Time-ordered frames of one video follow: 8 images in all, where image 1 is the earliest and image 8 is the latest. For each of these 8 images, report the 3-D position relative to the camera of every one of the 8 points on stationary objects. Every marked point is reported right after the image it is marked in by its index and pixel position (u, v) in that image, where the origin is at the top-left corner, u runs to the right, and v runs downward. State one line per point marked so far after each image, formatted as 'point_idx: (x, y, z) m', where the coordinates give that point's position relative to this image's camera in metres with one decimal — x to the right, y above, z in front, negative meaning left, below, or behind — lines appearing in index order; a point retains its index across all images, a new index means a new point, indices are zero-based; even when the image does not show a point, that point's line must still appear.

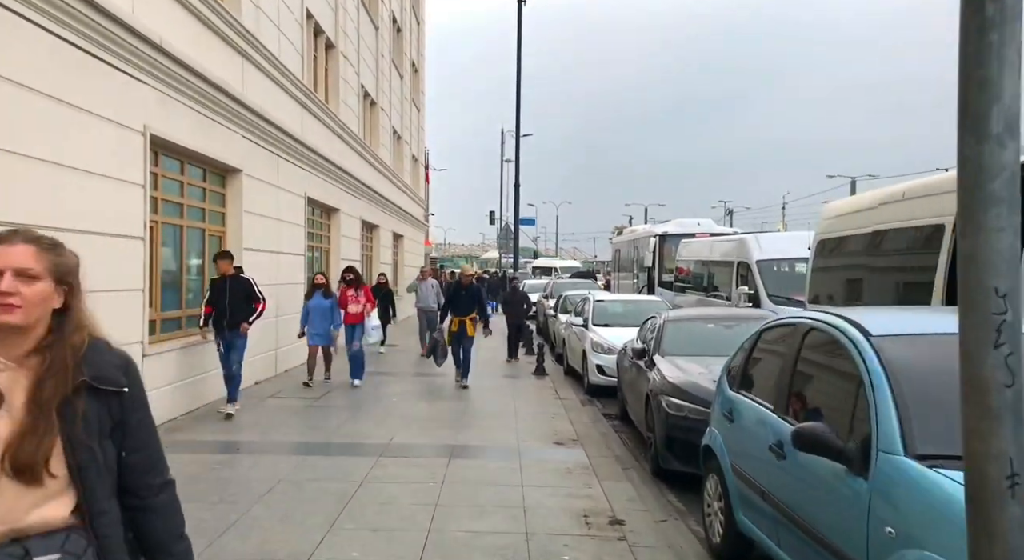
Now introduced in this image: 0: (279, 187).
0: (-4.0, +1.6, +11.9) m
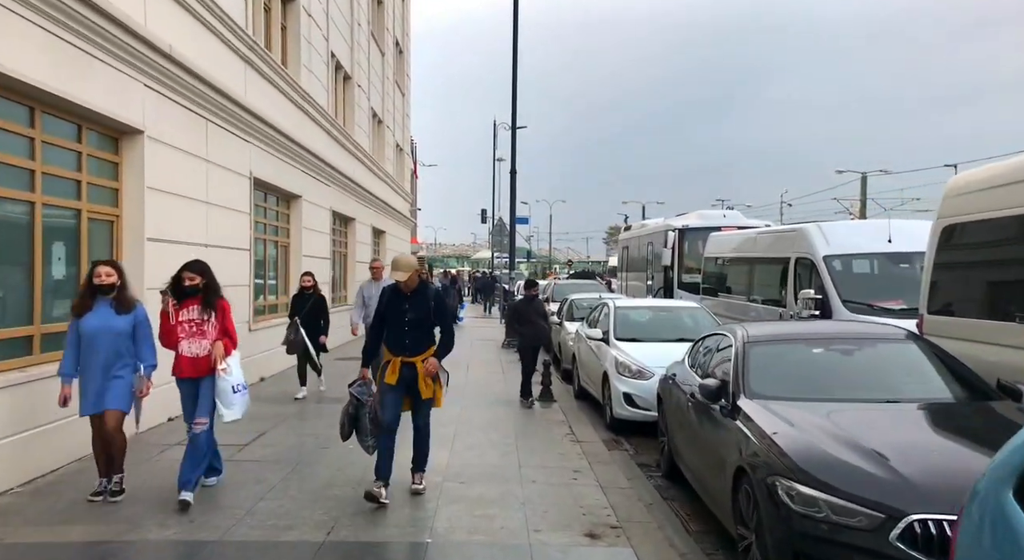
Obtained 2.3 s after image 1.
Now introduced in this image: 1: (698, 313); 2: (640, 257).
0: (-4.0, +1.6, +9.2) m
1: (+2.7, -0.5, +10.1) m
2: (+3.7, +0.7, +19.9) m
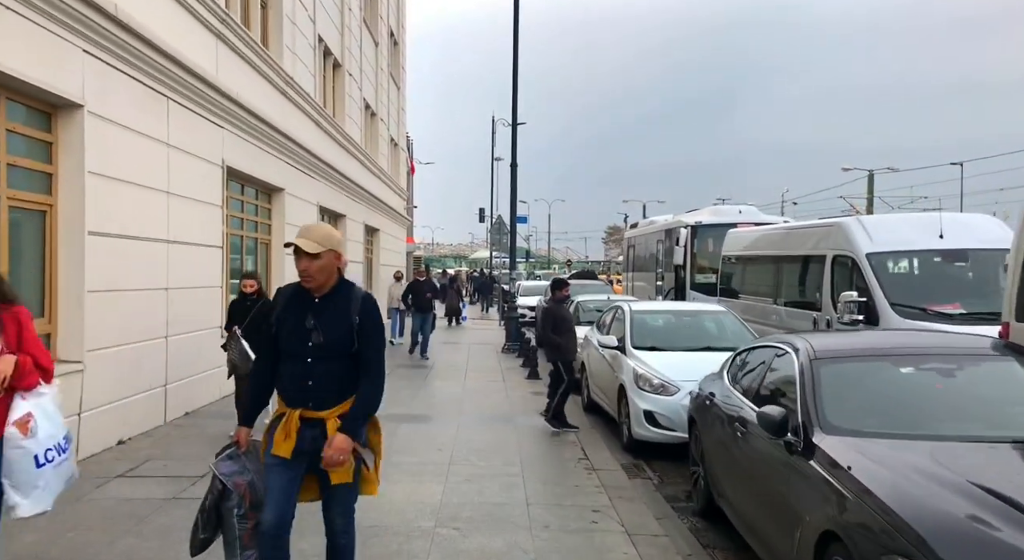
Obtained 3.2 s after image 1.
0: (-4.0, +1.6, +8.1) m
1: (+2.8, -0.5, +9.0) m
2: (+3.7, +0.6, +18.8) m
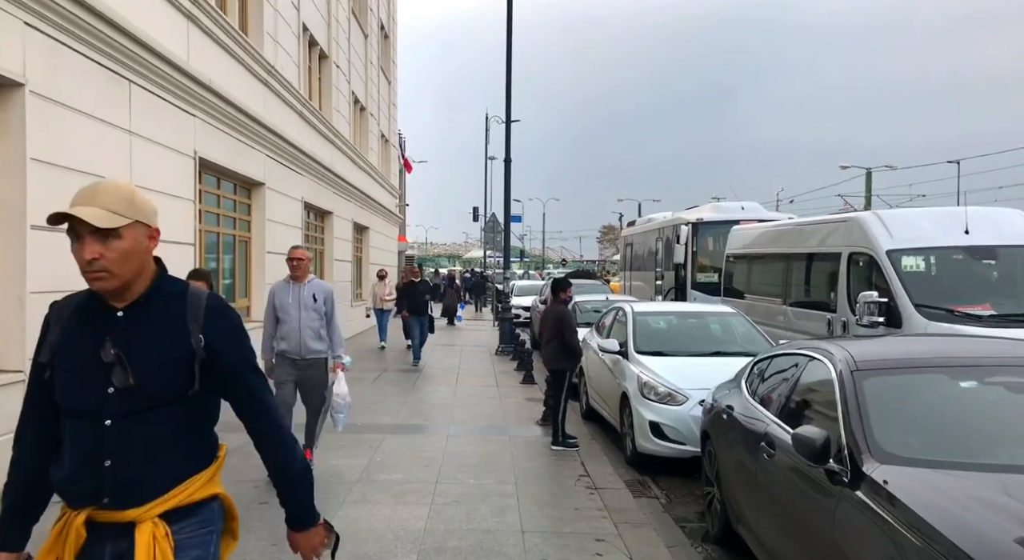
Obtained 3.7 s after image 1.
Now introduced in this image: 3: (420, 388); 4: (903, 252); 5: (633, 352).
0: (-4.1, +1.6, +7.4) m
1: (+2.7, -0.5, +8.4) m
2: (+3.5, +0.7, +18.2) m
3: (-1.4, -1.7, +10.8) m
4: (+4.4, +0.3, +7.8) m
5: (+1.3, -0.8, +7.6) m
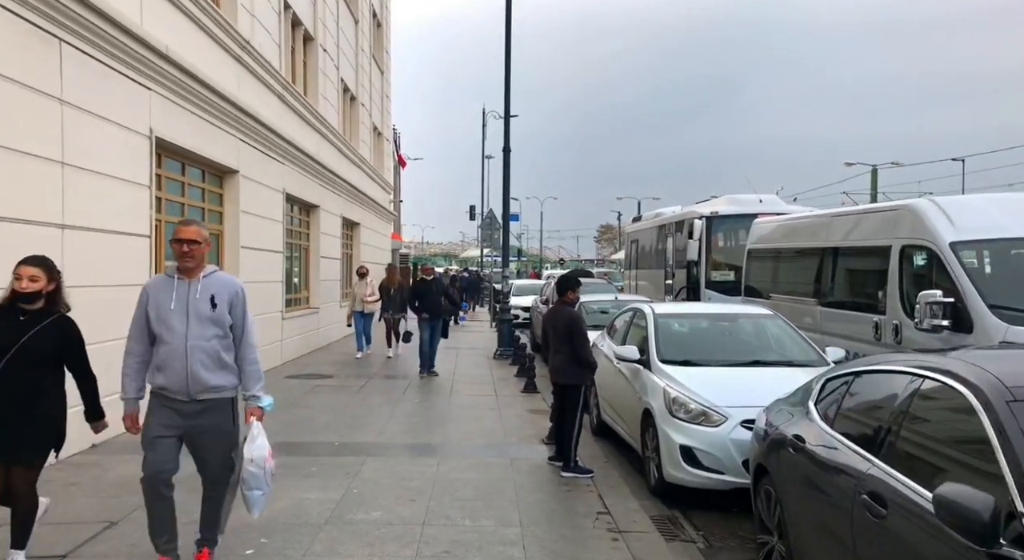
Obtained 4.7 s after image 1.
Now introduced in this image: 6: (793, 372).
0: (-4.0, +1.6, +6.3) m
1: (+2.7, -0.4, +7.3) m
2: (+3.5, +0.7, +17.1) m
3: (-1.4, -1.7, +9.7) m
4: (+4.4, +0.3, +6.7) m
5: (+1.4, -0.8, +6.5) m
6: (+2.5, -0.8, +6.2) m
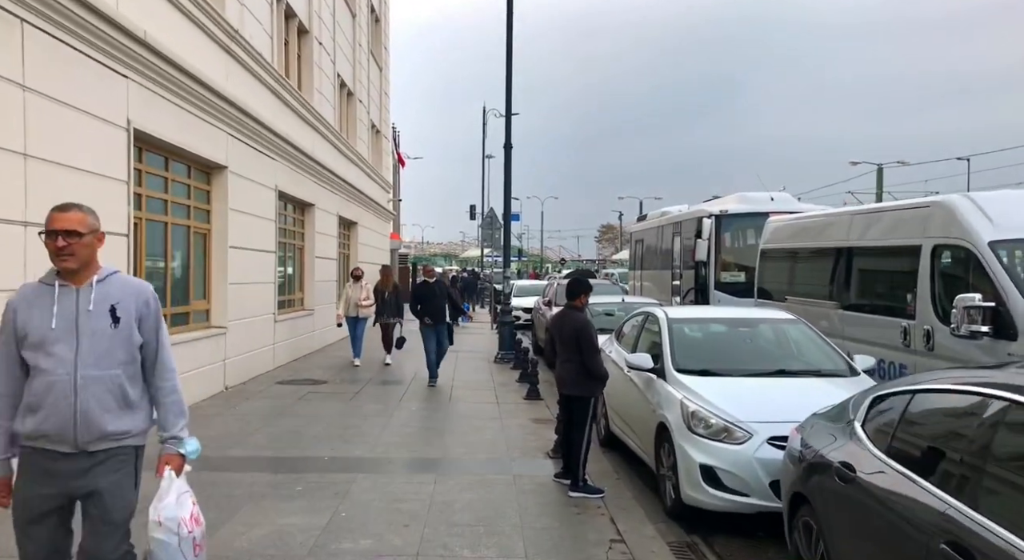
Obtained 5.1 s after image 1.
0: (-4.0, +1.6, +5.8) m
1: (+2.7, -0.5, +6.8) m
2: (+3.5, +0.7, +16.6) m
3: (-1.4, -1.7, +9.2) m
4: (+4.4, +0.3, +6.2) m
5: (+1.4, -0.8, +6.0) m
6: (+2.5, -0.8, +5.6) m
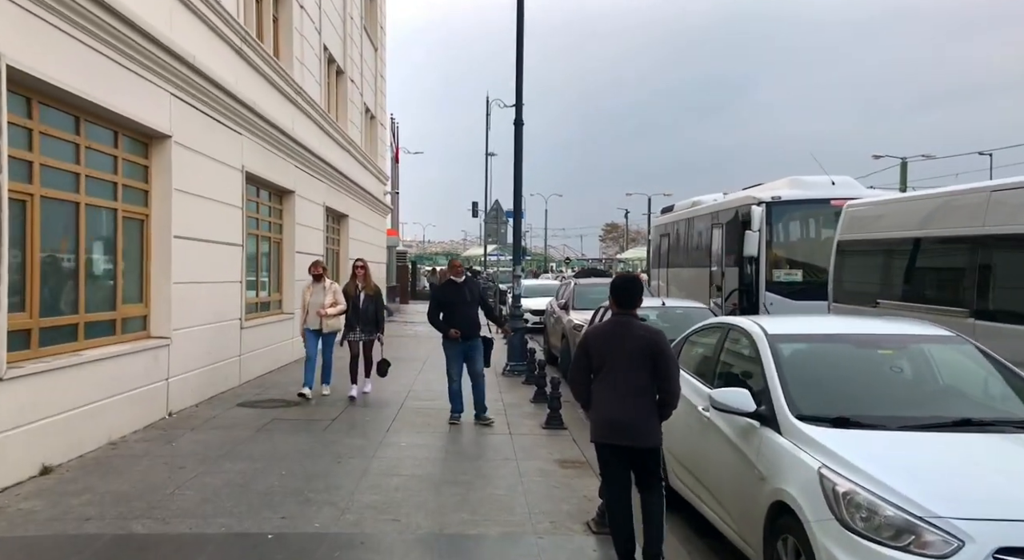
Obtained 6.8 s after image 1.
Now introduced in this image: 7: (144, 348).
0: (-3.8, +1.6, +3.8) m
1: (+2.9, -0.5, +4.7) m
2: (+3.7, +0.7, +14.6) m
3: (-1.2, -1.7, +7.1) m
4: (+4.6, +0.3, +4.1) m
5: (+1.6, -0.8, +3.9) m
6: (+2.7, -0.8, +3.6) m
7: (-4.0, -0.7, +7.6) m
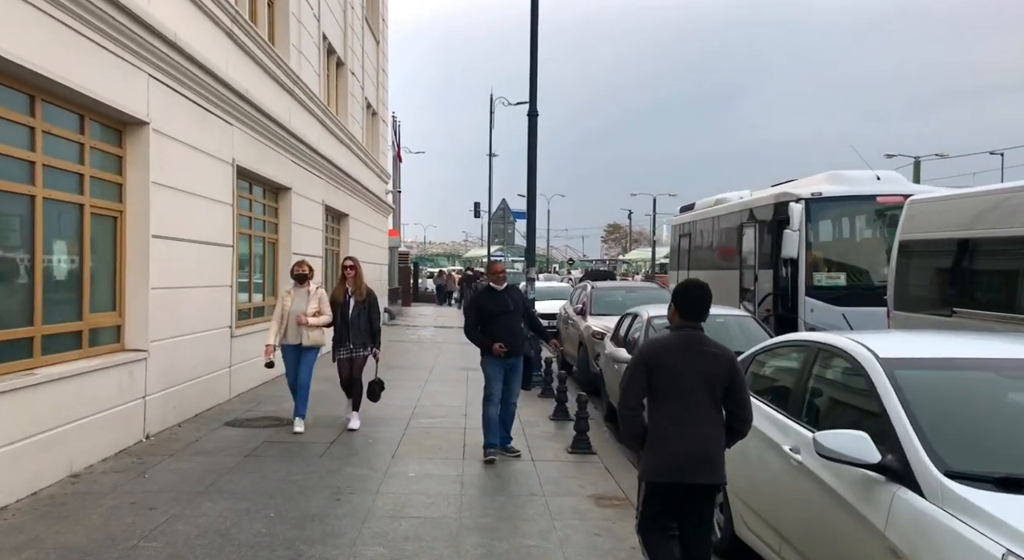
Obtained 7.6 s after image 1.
0: (-3.6, +1.6, +2.8) m
1: (+3.1, -0.5, +3.8) m
2: (+4.0, +0.6, +13.6) m
3: (-1.0, -1.7, +6.2) m
4: (+4.8, +0.3, +3.1) m
5: (+1.8, -0.8, +3.0) m
6: (+2.9, -0.9, +2.6) m
7: (-3.8, -0.8, +6.6) m
